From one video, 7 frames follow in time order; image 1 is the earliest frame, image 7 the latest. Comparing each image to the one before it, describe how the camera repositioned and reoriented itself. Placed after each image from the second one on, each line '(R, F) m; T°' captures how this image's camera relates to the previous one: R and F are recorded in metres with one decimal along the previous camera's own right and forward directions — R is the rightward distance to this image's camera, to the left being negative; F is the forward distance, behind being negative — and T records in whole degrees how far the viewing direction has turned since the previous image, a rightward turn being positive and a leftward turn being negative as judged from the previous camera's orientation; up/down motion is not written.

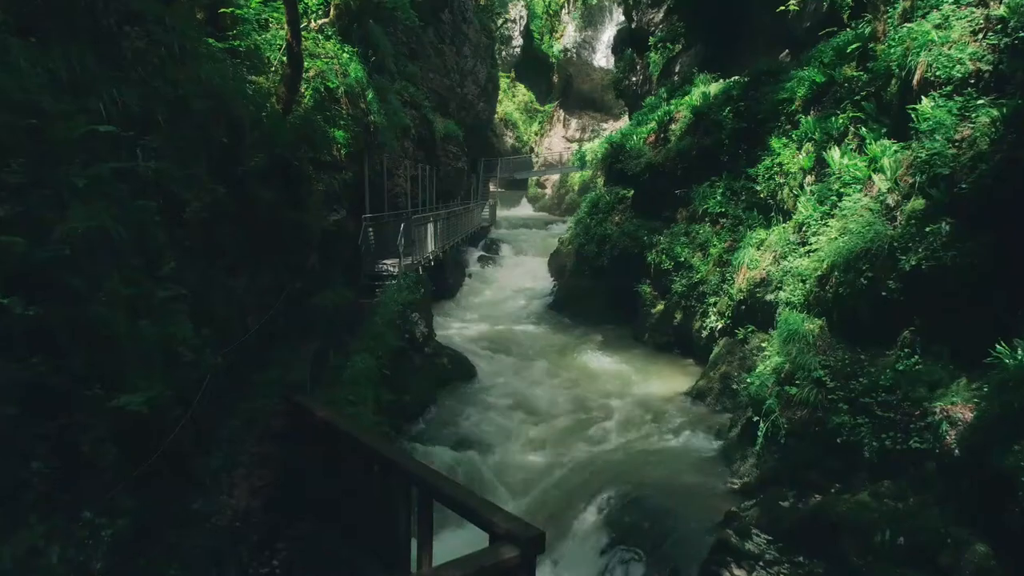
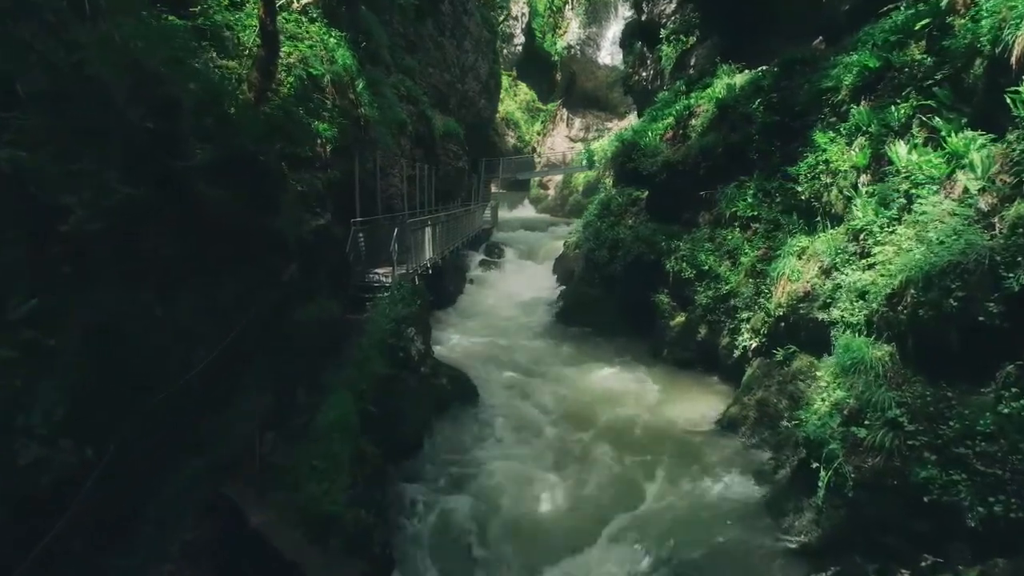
(-0.1, +1.2) m; 0°
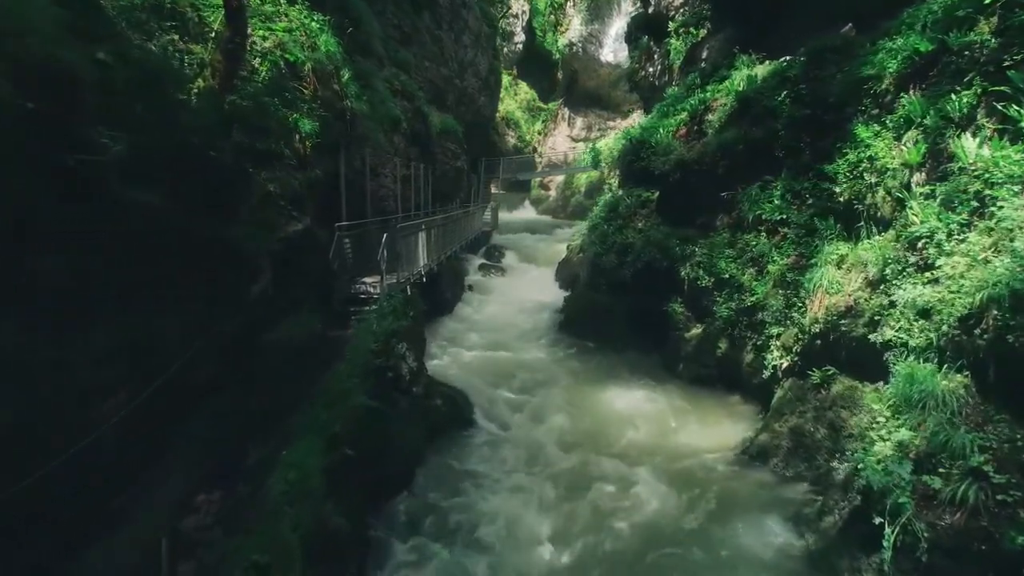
(0.0, +1.0) m; 0°
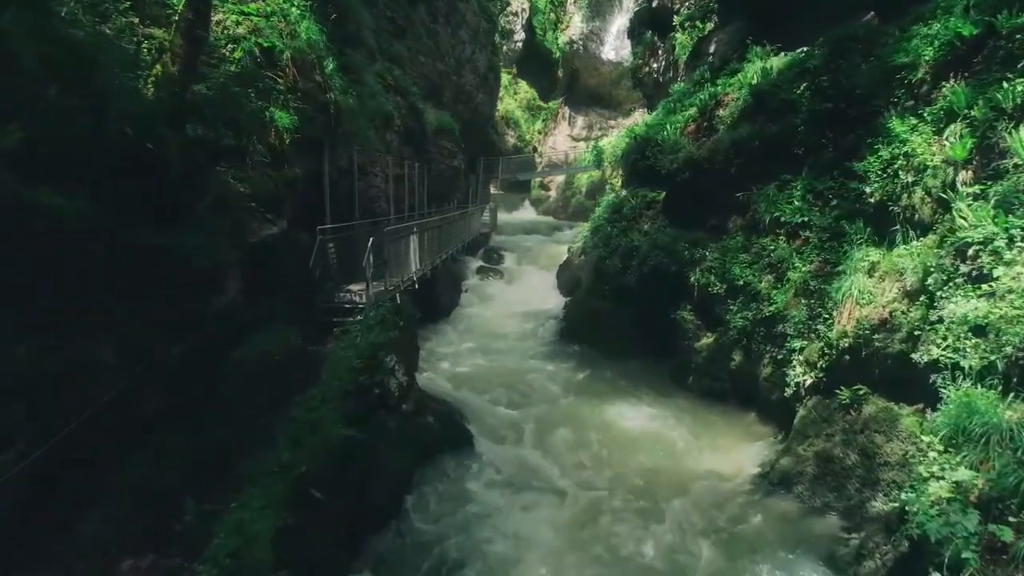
(0.0, +0.7) m; 0°
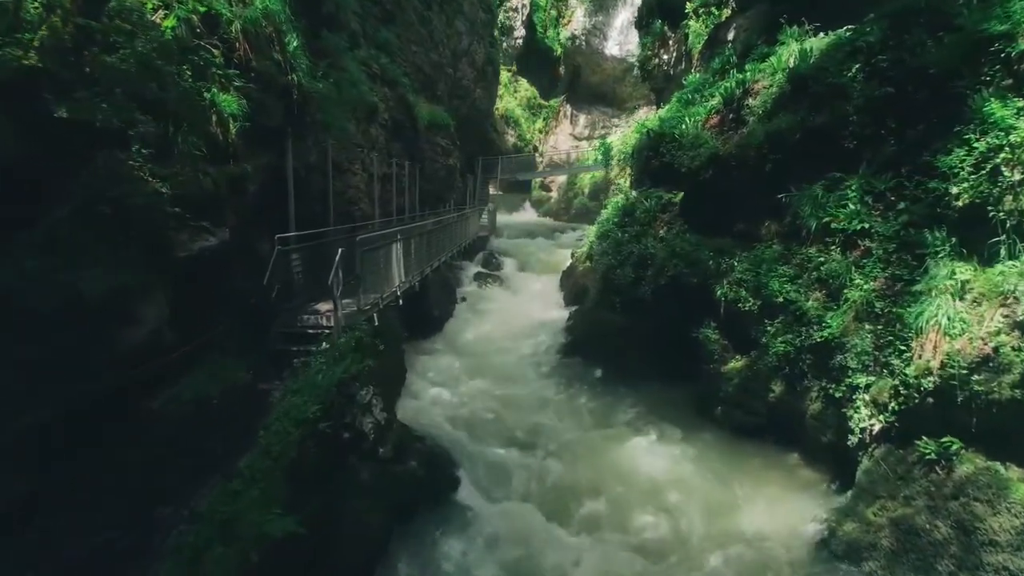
(0.0, +1.4) m; 0°
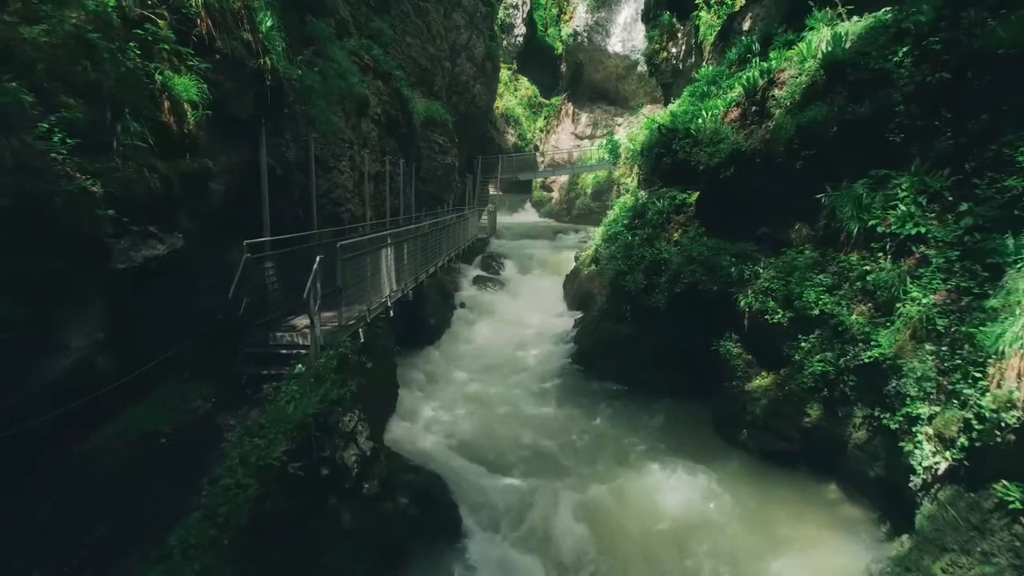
(0.0, +0.9) m; 0°
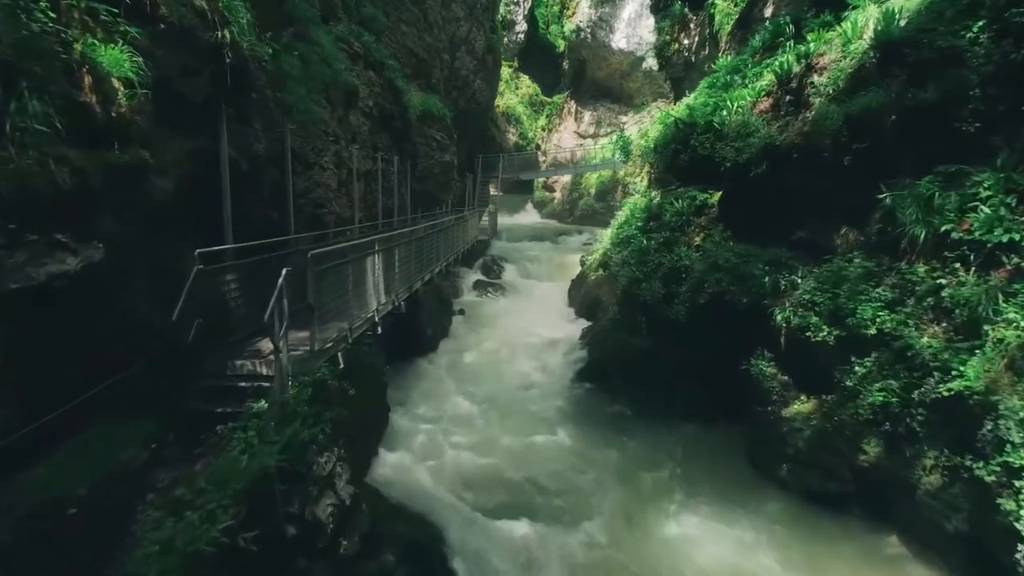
(-0.1, +1.0) m; 0°
